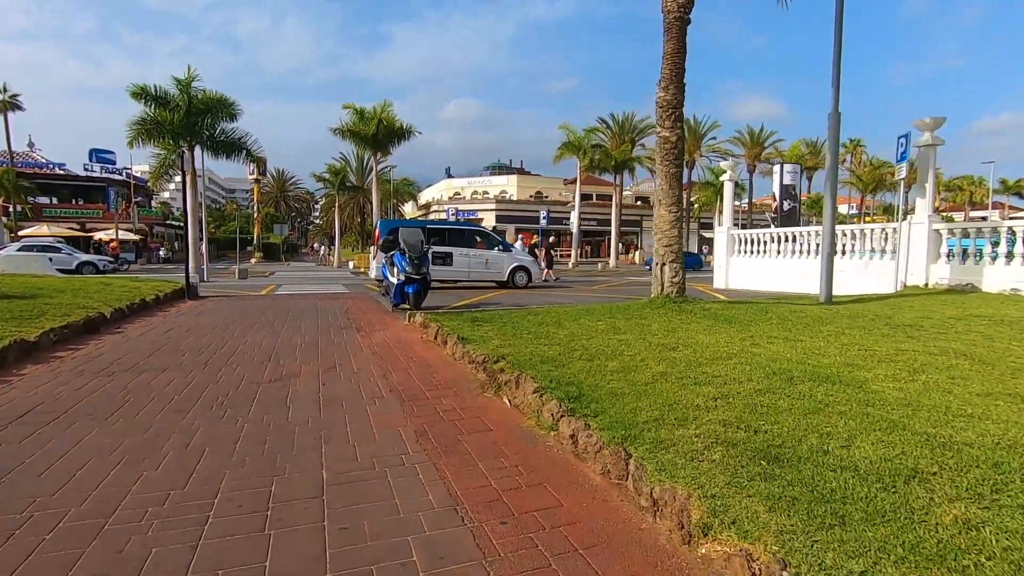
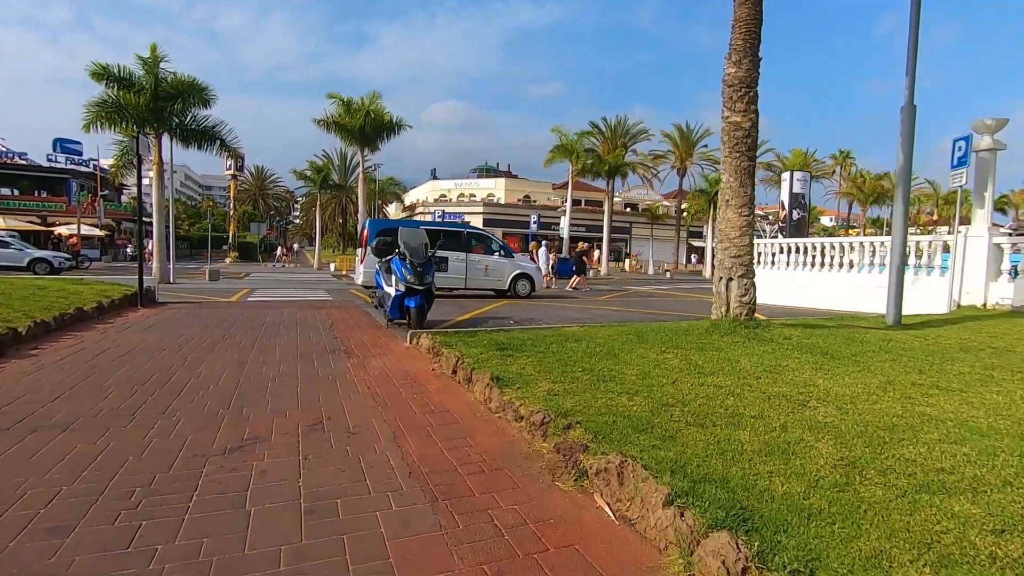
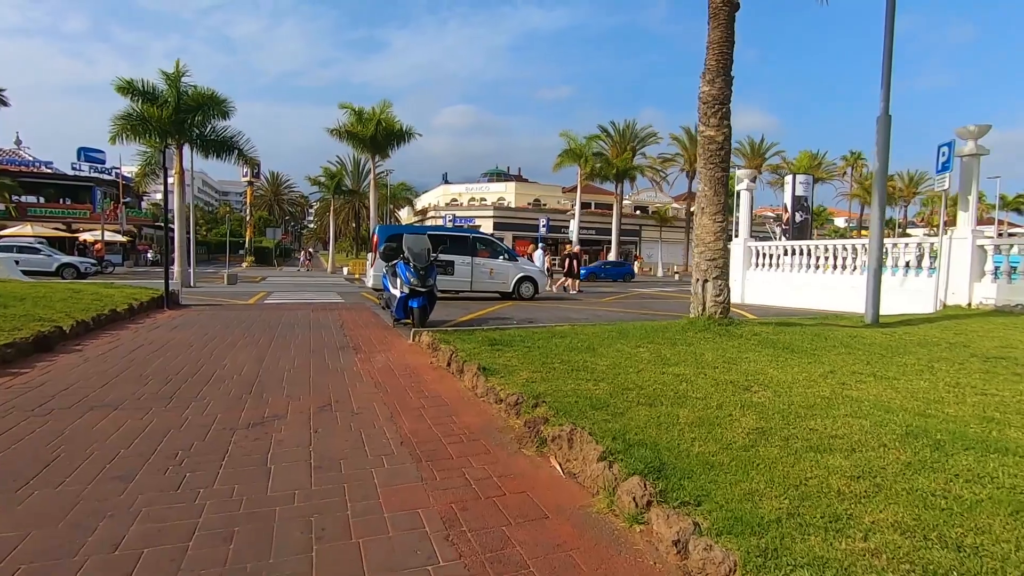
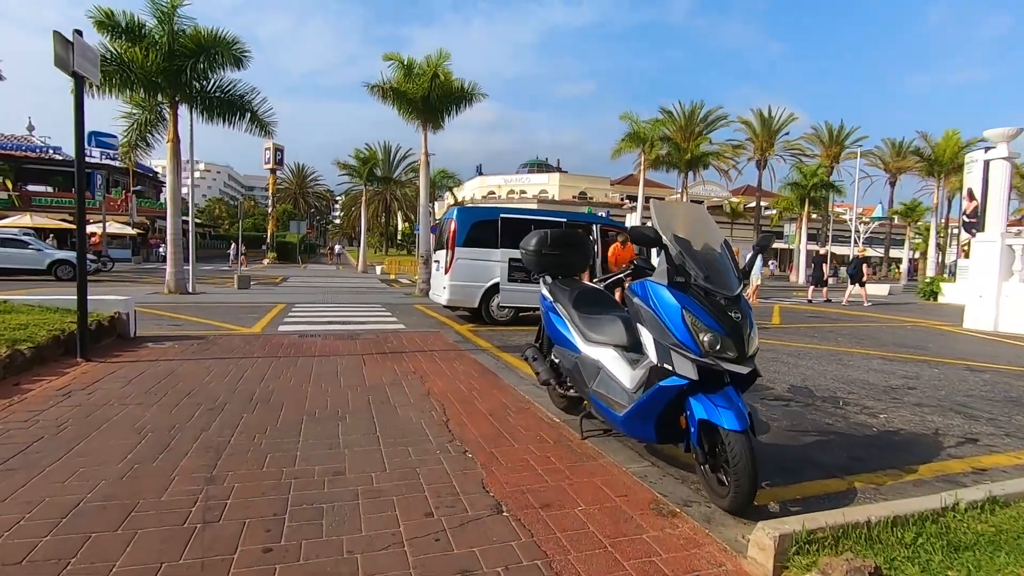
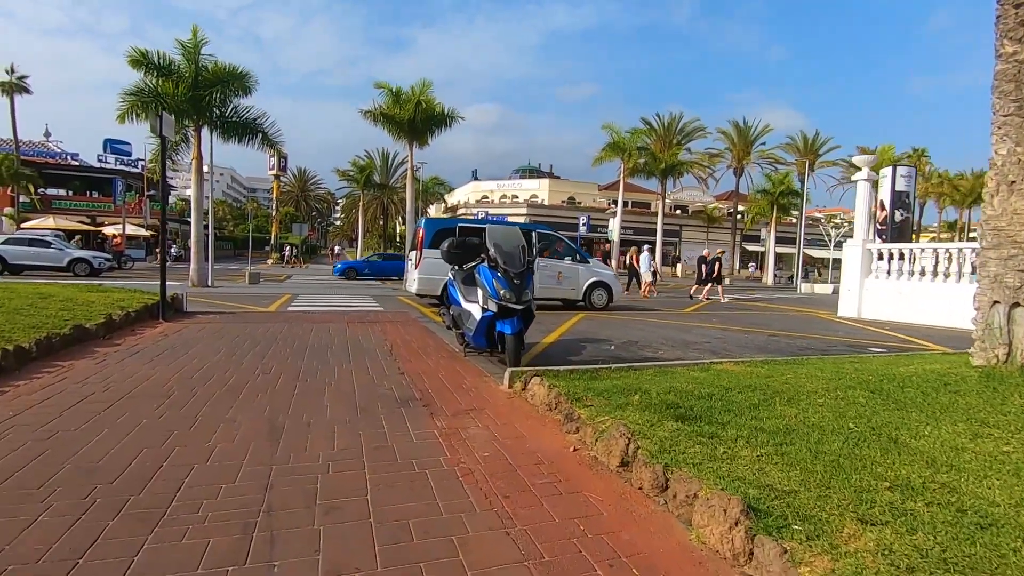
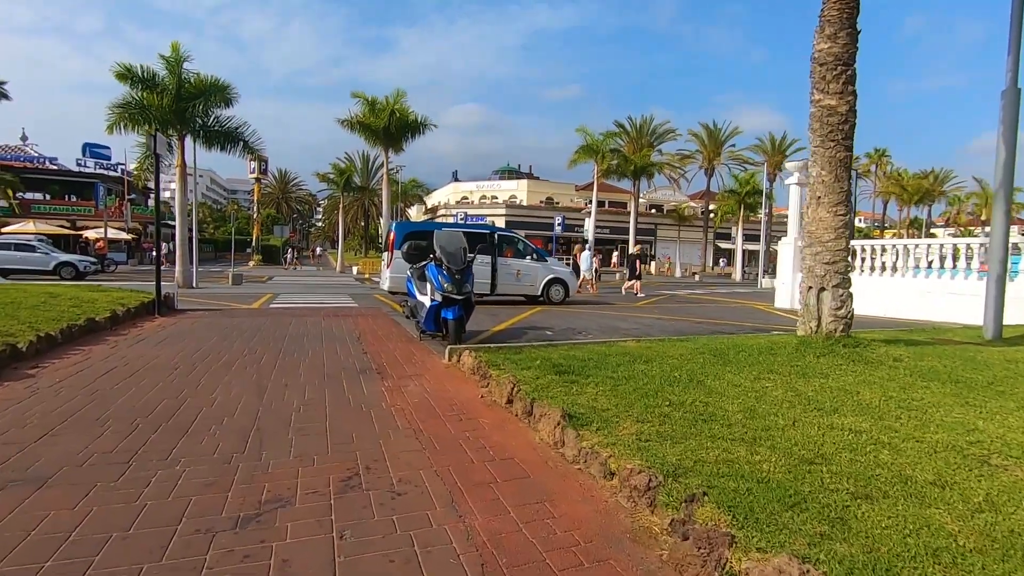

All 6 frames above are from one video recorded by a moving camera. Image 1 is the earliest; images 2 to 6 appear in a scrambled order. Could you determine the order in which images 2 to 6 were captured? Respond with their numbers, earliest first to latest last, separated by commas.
3, 2, 6, 5, 4
